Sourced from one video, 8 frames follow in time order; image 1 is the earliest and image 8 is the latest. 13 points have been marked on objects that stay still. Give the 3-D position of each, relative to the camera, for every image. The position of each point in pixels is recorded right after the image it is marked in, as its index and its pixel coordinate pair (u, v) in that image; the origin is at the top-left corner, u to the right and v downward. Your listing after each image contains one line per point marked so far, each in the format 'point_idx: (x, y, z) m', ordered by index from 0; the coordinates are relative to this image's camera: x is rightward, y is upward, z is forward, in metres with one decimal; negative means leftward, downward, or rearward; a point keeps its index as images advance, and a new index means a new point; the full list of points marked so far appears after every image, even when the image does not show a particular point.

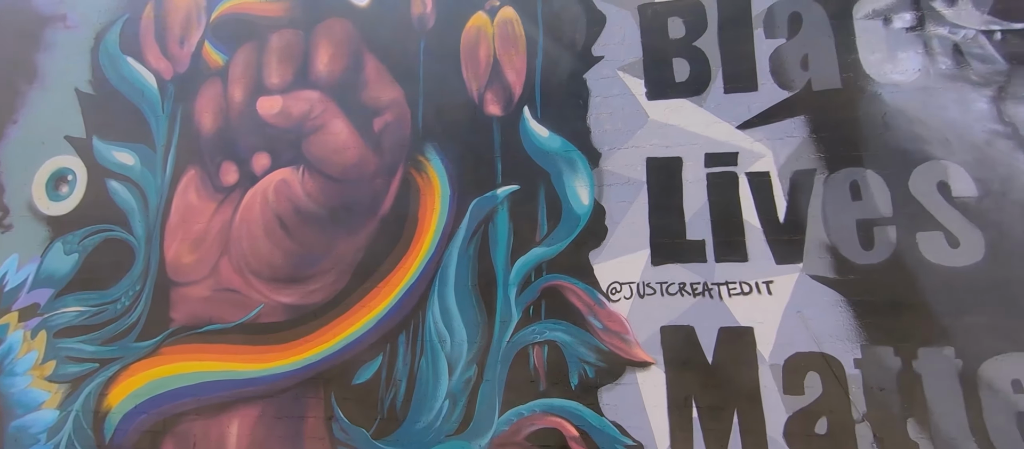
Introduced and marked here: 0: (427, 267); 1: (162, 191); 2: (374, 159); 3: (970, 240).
0: (-0.6, -0.3, +2.7) m
1: (-2.5, +0.2, +3.0) m
2: (-1.0, +0.5, +2.8) m
3: (+2.6, -0.1, +2.3) m
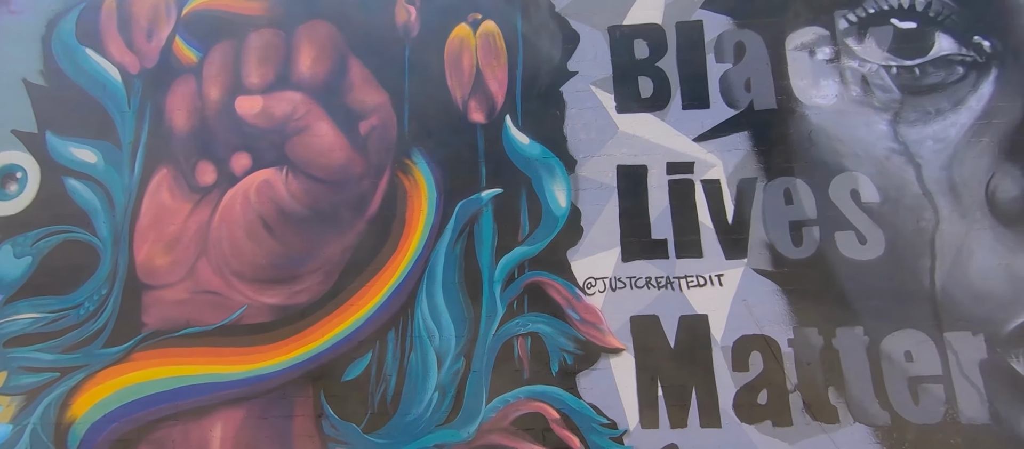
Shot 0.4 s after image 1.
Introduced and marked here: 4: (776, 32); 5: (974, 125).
0: (-0.7, -0.3, +2.8) m
1: (-2.7, +0.2, +2.9) m
2: (-1.1, +0.5, +2.9) m
3: (+2.5, -0.1, +2.8) m
4: (+2.0, +1.5, +3.0) m
5: (+3.3, +0.7, +2.8) m
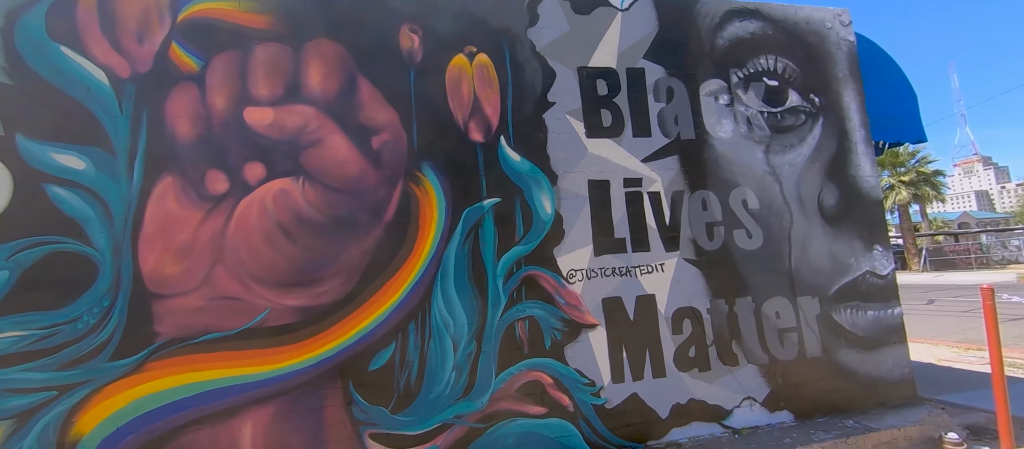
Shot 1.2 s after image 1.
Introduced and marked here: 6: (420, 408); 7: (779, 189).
0: (-0.6, -0.3, +3.2) m
1: (-2.6, +0.2, +2.8) m
2: (-1.1, +0.4, +3.2) m
3: (+2.4, -0.1, +4.0) m
4: (+1.8, +1.5, +4.0) m
5: (+3.1, +0.7, +4.2) m
6: (-0.7, -1.4, +3.1) m
7: (+2.7, +0.4, +4.1) m
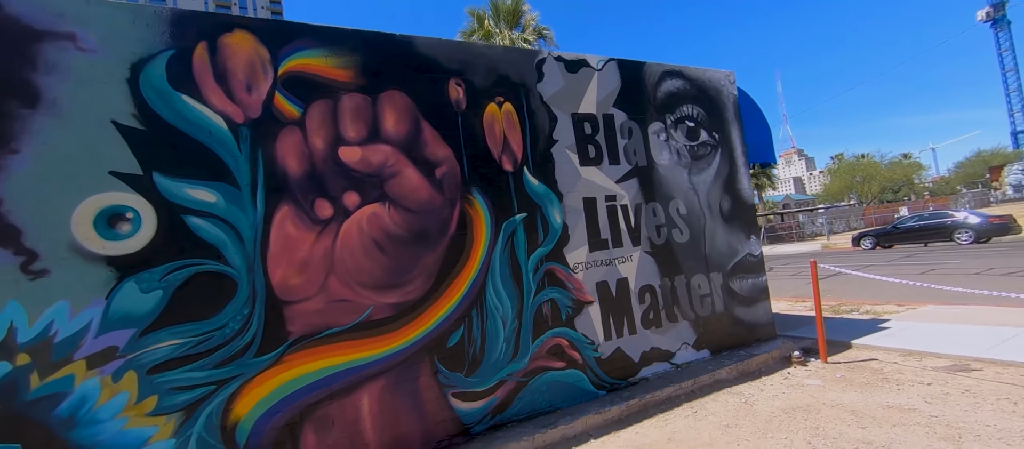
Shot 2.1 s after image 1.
0: (-0.3, -0.4, +4.3) m
1: (-2.1, 0.0, +3.4) m
2: (-0.7, +0.3, +4.2) m
3: (+2.5, -0.1, +5.8) m
4: (+1.9, +1.4, +5.6) m
5: (+3.1, +0.8, +6.1) m
6: (-0.3, -1.5, +4.2) m
7: (+2.7, +0.4, +5.9) m
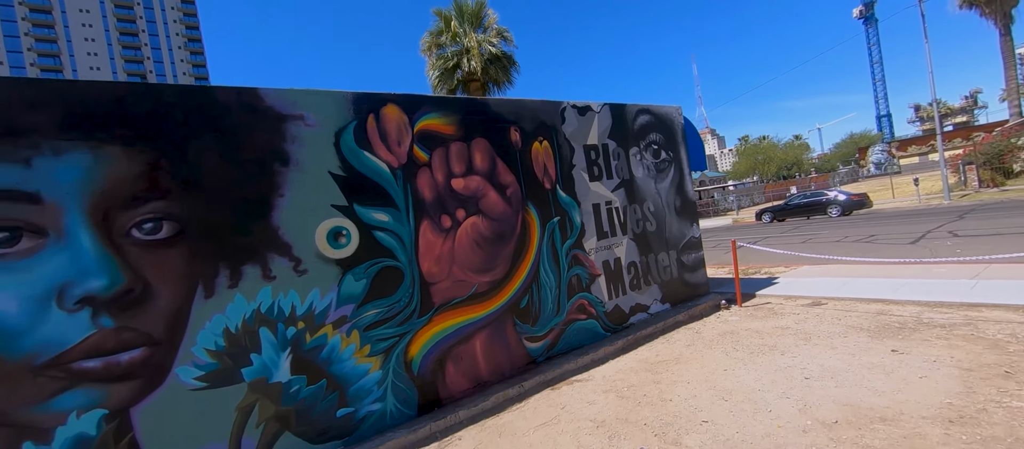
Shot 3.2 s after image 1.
0: (+0.4, -0.5, +6.4) m
1: (-1.3, -0.1, +5.2) m
2: (0.0, +0.2, +6.2) m
3: (+2.9, 0.0, +8.3) m
4: (+2.3, +1.5, +8.0) m
5: (+3.4, +0.9, +8.7) m
6: (+0.5, -1.5, +6.4) m
7: (+3.1, +0.5, +8.5) m
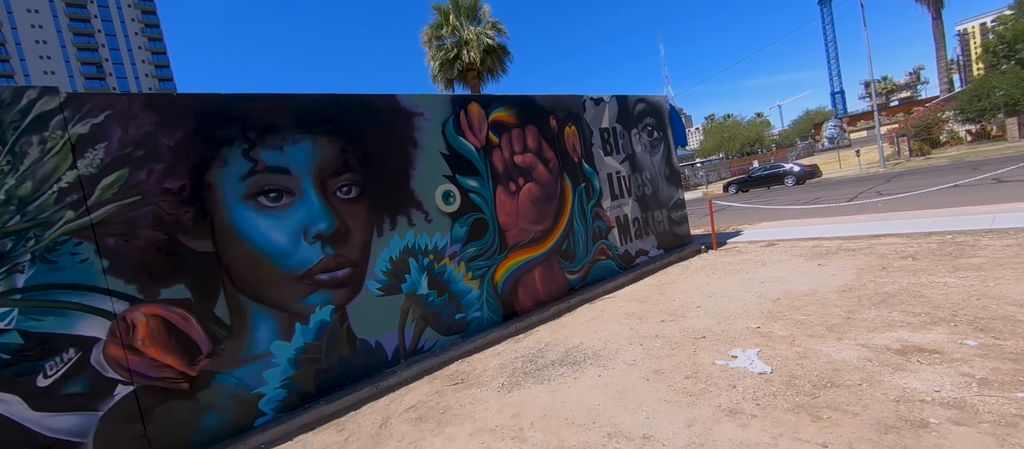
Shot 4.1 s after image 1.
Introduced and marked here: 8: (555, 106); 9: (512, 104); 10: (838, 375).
0: (+1.2, +0.3, +8.7) m
1: (-0.4, +0.5, +7.4) m
2: (+0.8, +1.0, +8.4) m
3: (+3.6, +1.0, +10.7) m
4: (+3.0, +2.4, +10.2) m
5: (+4.1, +1.9, +11.1) m
6: (+1.3, -0.8, +8.7) m
7: (+3.8, +1.4, +10.8) m
8: (+0.9, +2.5, +8.5) m
9: (0.0, +2.3, +7.8) m
10: (+3.2, -1.5, +4.0) m
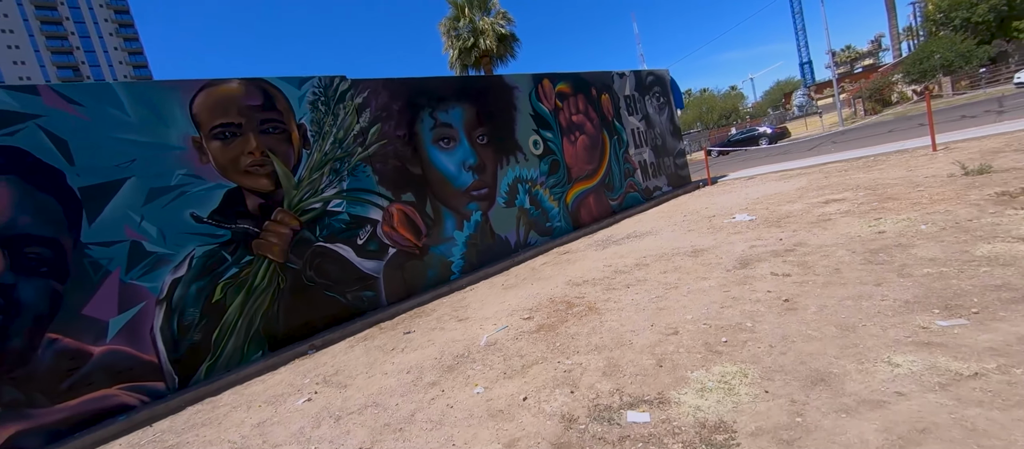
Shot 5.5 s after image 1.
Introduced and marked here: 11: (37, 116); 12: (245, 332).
0: (+2.8, +2.0, +11.9) m
1: (+1.2, +2.1, +10.6) m
2: (+2.3, +2.6, +11.6) m
3: (+5.0, +2.9, +14.0) m
4: (+4.3, +4.3, +13.5) m
5: (+5.4, +3.8, +14.4) m
6: (+3.0, +0.9, +12.0) m
7: (+5.2, +3.3, +14.2) m
8: (+2.3, +4.1, +11.7) m
9: (+1.5, +3.9, +11.0) m
10: (+5.1, +0.2, +7.4) m
11: (-5.5, +1.3, +4.8) m
12: (-3.8, -1.5, +5.9) m
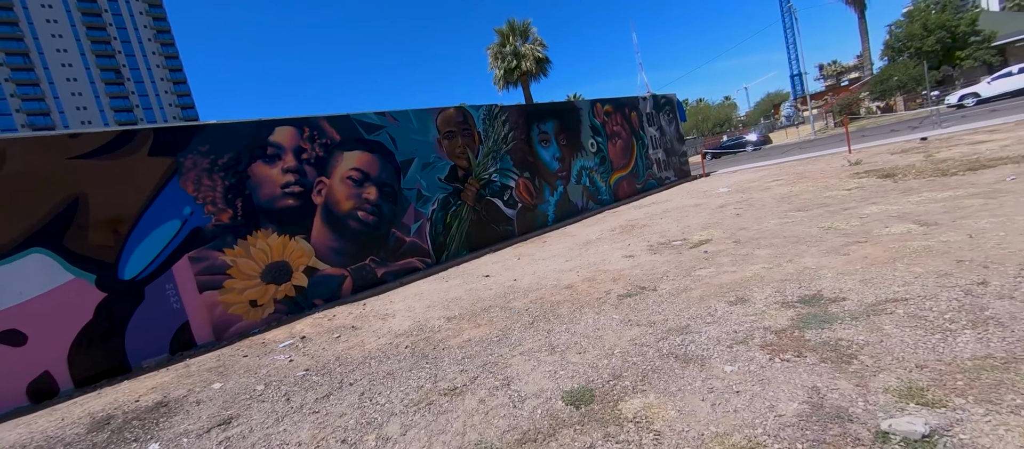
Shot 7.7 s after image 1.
0: (+5.2, +2.9, +17.3) m
1: (+3.6, +3.1, +15.9) m
2: (+4.7, +3.6, +16.9) m
3: (+7.4, +3.8, +19.4) m
4: (+6.7, +5.2, +18.9) m
5: (+7.8, +4.7, +19.8) m
6: (+5.3, +1.9, +17.3) m
7: (+7.5, +4.3, +19.5) m
8: (+4.7, +5.1, +17.1) m
9: (+3.9, +4.9, +16.3) m
10: (+7.4, +1.2, +12.8) m
11: (-3.1, +2.4, +10.0) m
12: (-1.5, -0.4, +11.1) m
